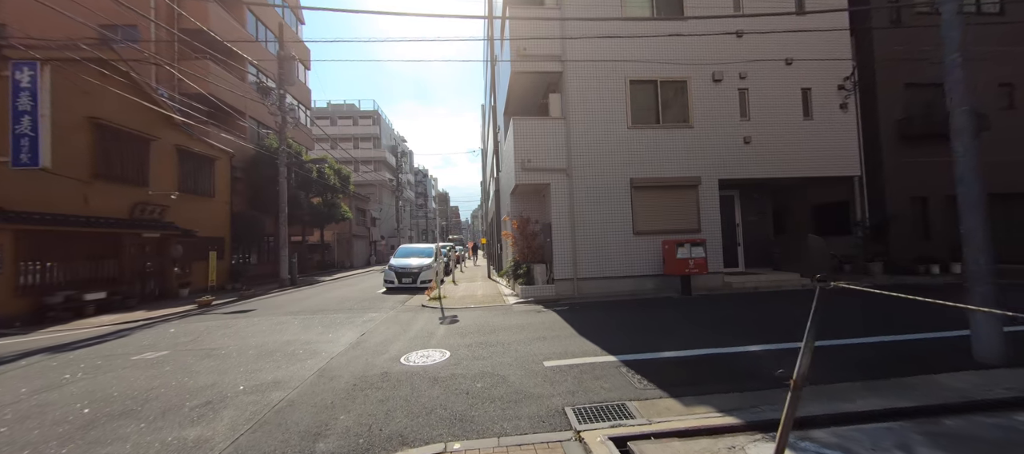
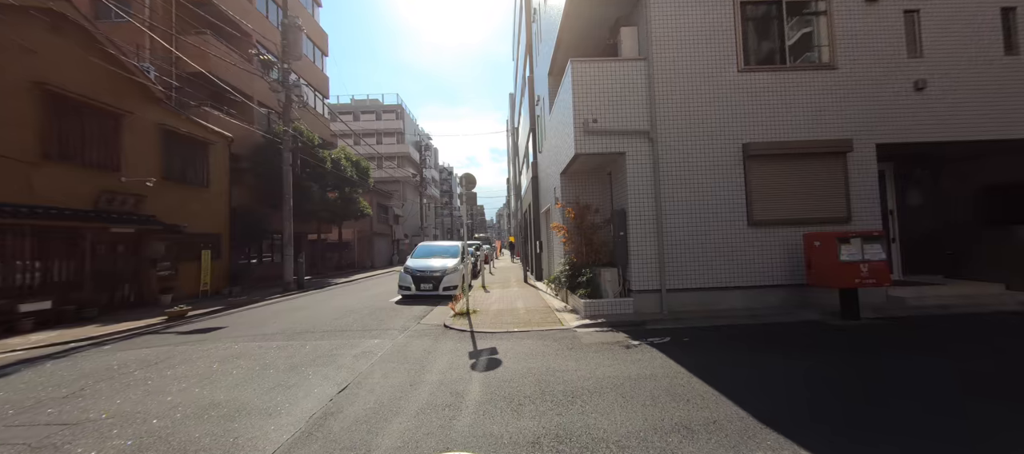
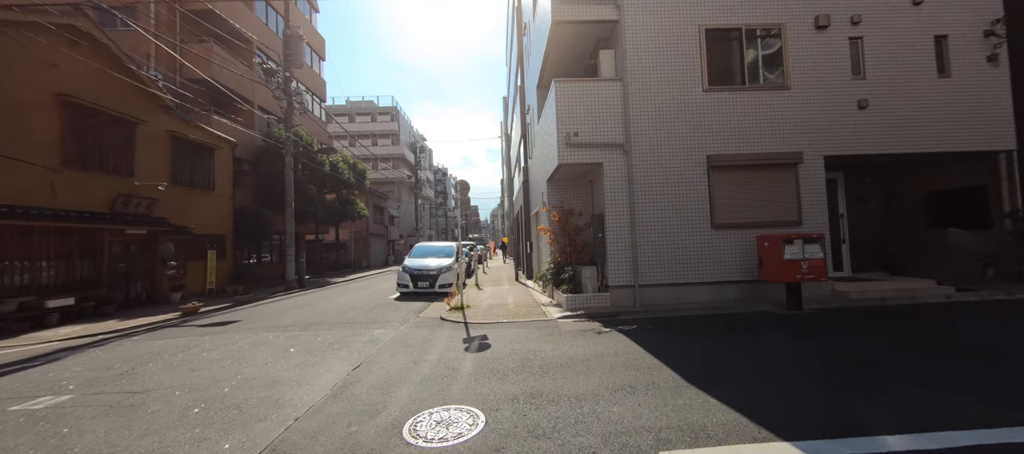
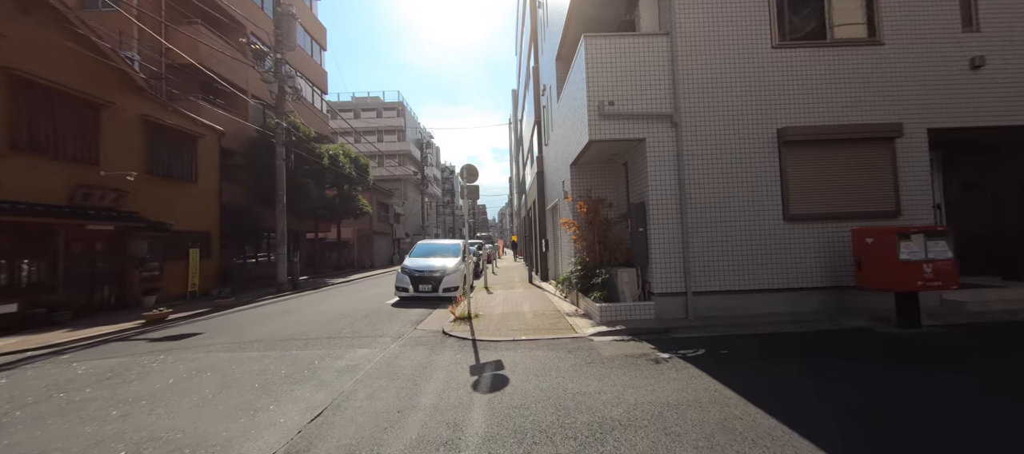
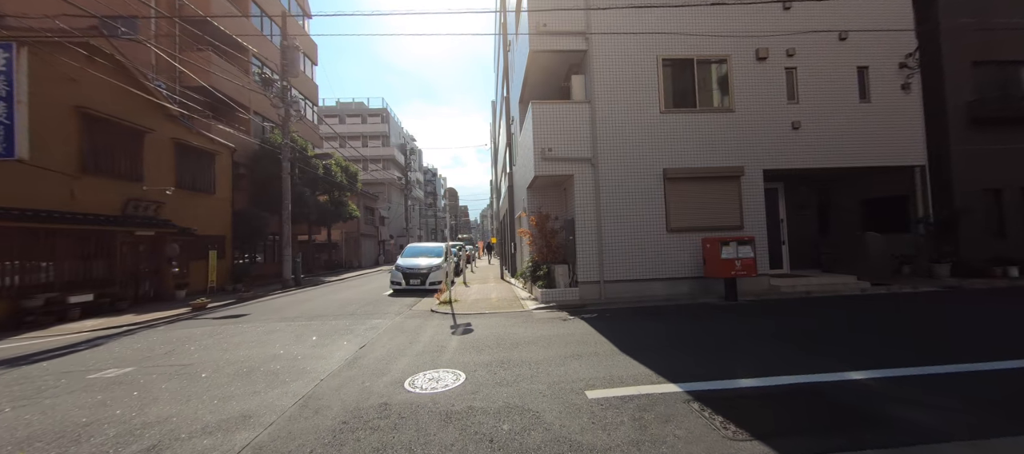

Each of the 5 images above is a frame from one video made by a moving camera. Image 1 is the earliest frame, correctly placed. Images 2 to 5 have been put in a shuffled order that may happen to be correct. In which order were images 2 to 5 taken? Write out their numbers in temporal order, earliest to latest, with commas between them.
5, 3, 2, 4
